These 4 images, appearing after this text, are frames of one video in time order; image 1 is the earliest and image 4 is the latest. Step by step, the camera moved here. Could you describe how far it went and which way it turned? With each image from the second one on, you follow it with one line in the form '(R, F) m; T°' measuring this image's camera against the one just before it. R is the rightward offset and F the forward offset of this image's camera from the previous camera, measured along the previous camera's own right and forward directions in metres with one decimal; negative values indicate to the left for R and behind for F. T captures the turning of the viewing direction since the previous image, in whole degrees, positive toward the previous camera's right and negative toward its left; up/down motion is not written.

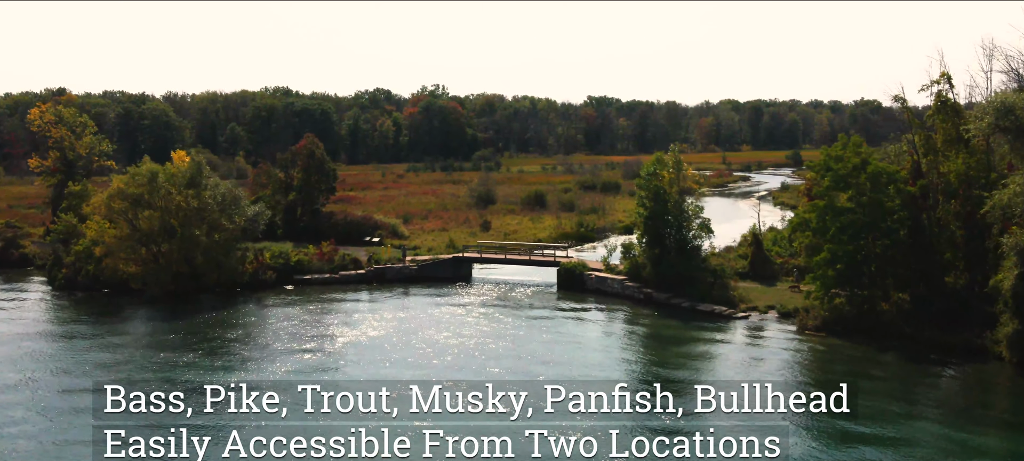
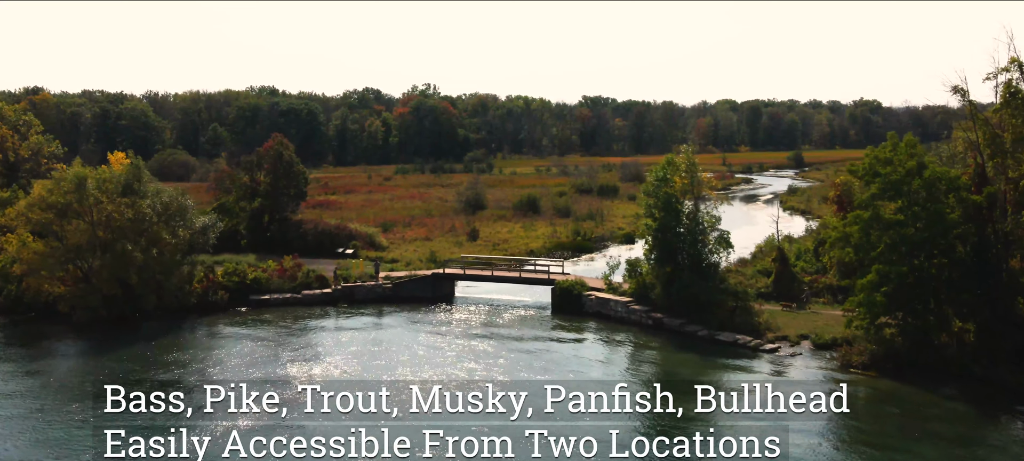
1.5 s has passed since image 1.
(+0.2, +4.9) m; 0°
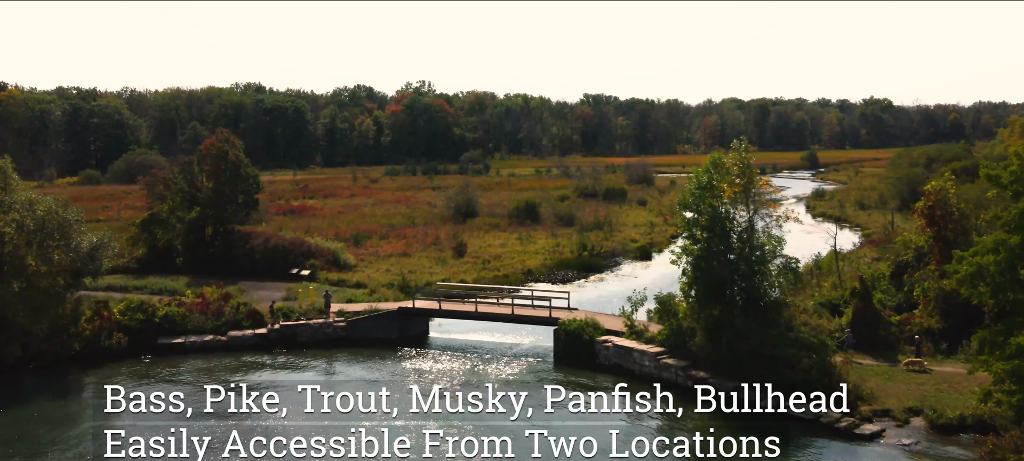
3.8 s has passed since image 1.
(+0.2, +7.9) m; 0°
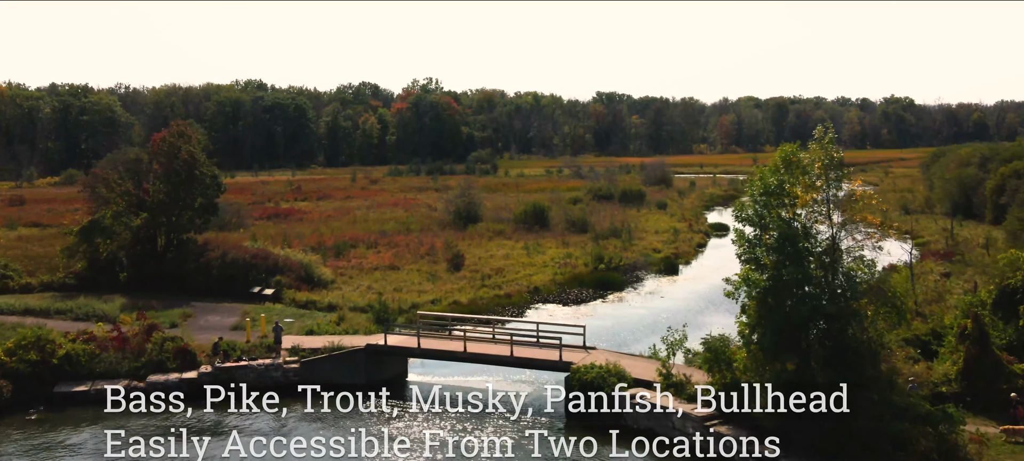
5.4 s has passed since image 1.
(+0.2, +5.8) m; -1°
